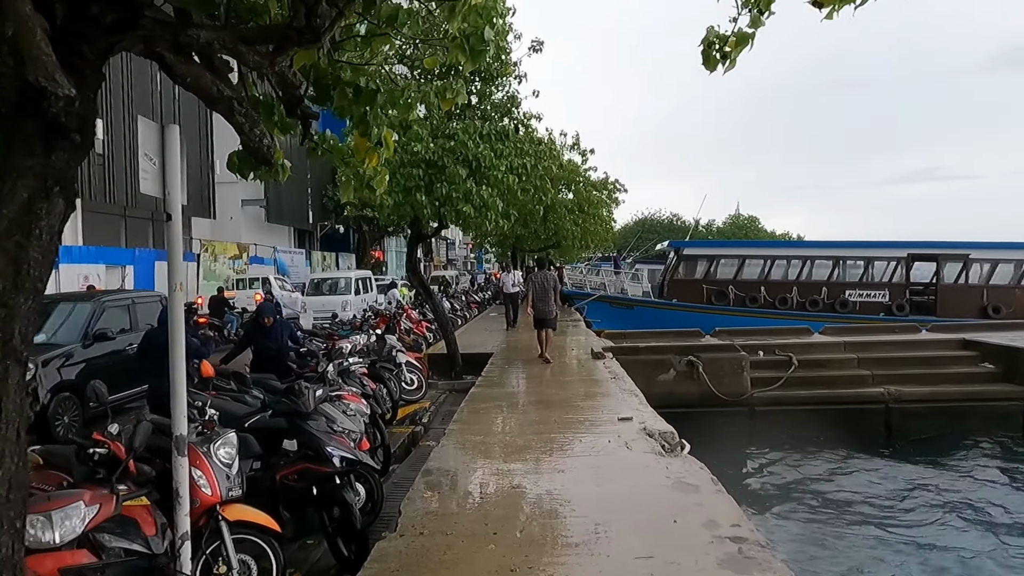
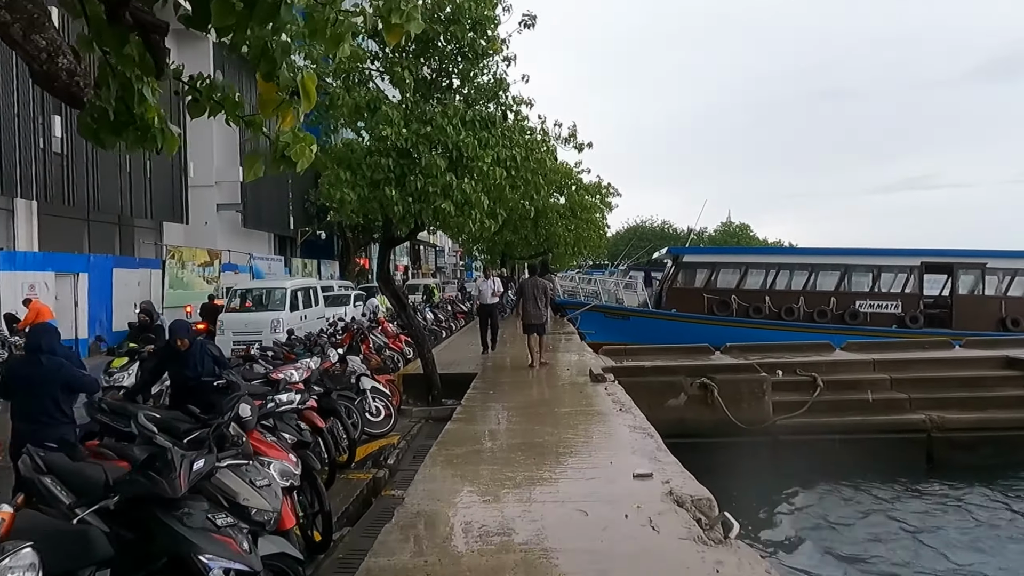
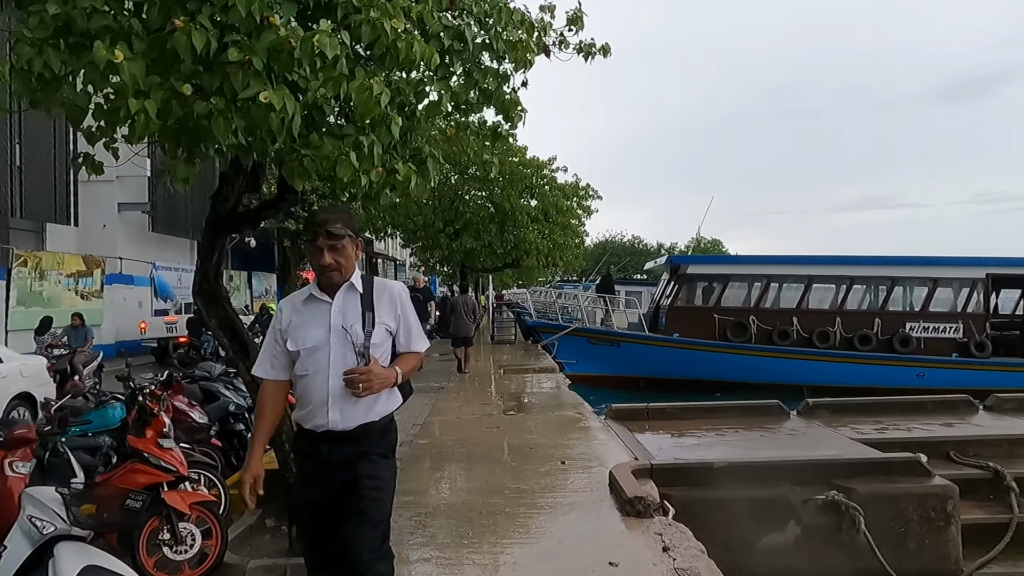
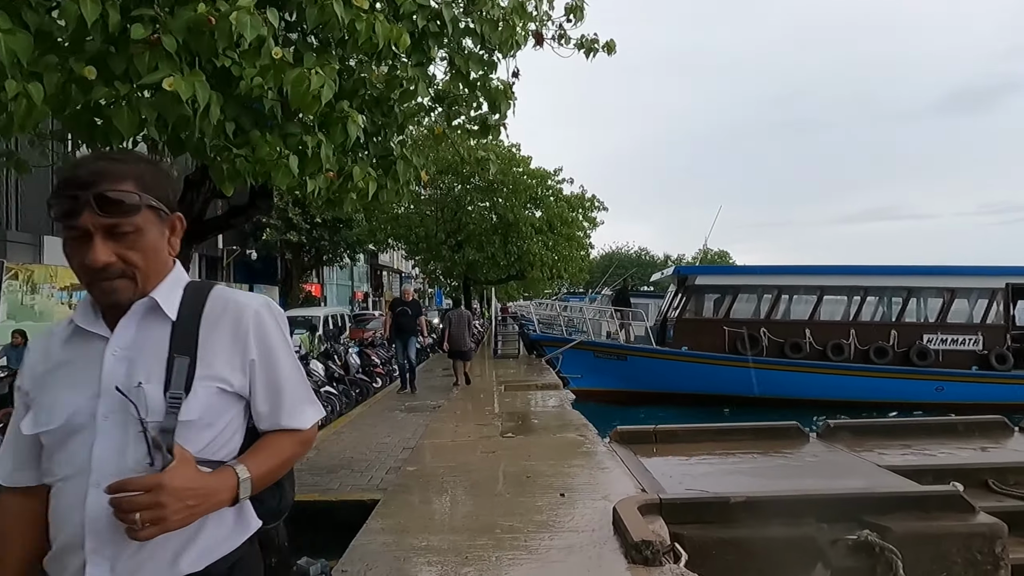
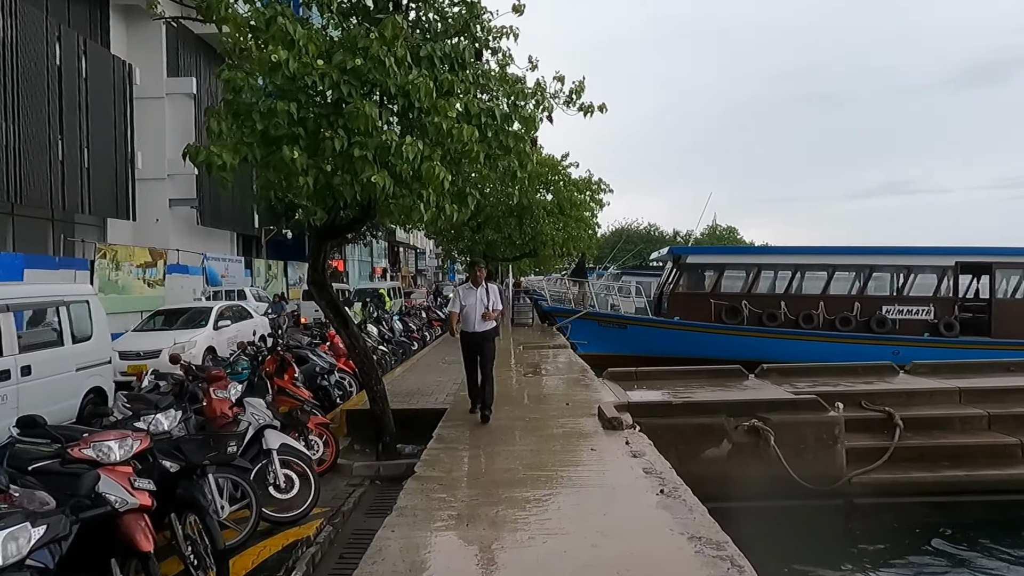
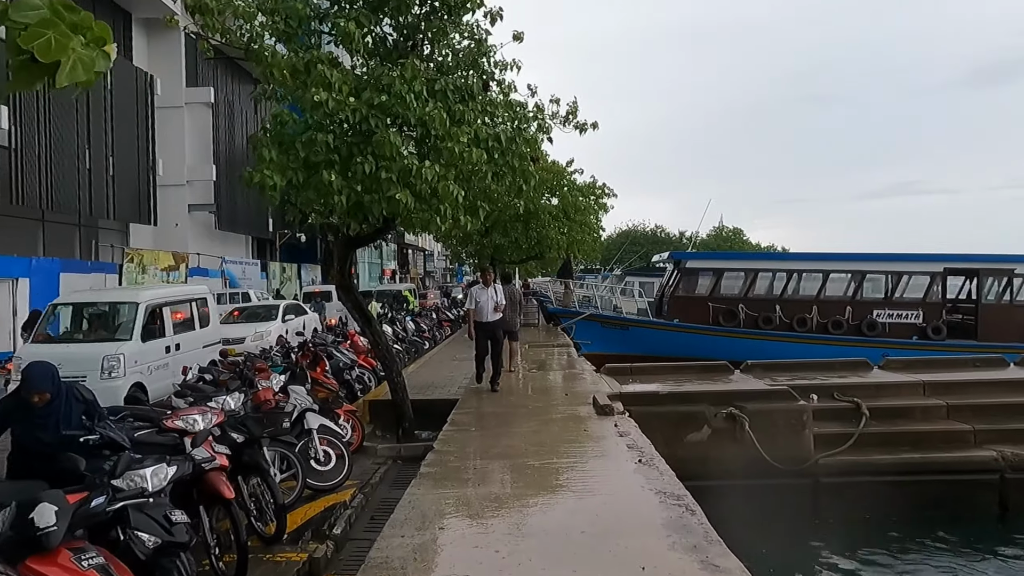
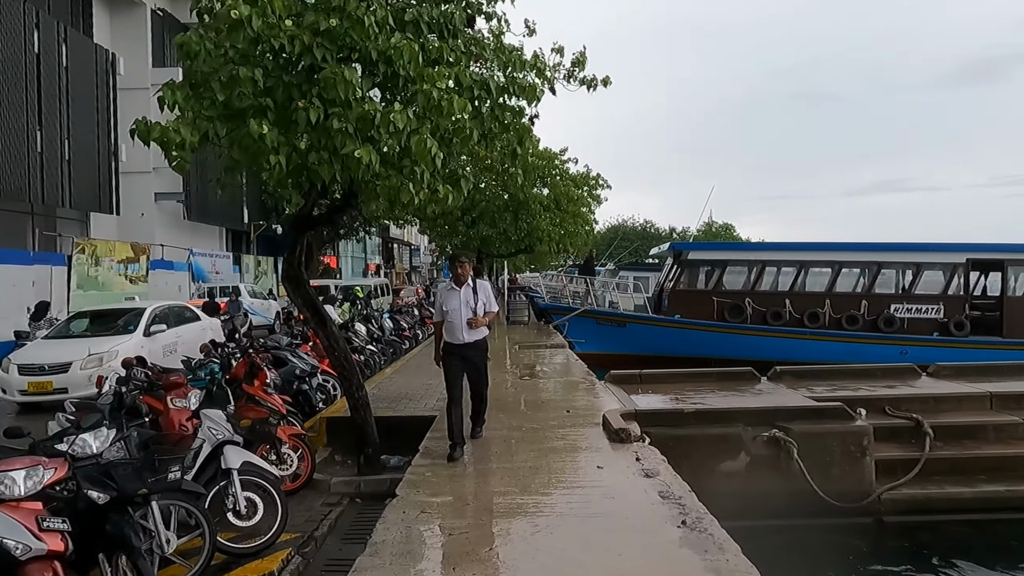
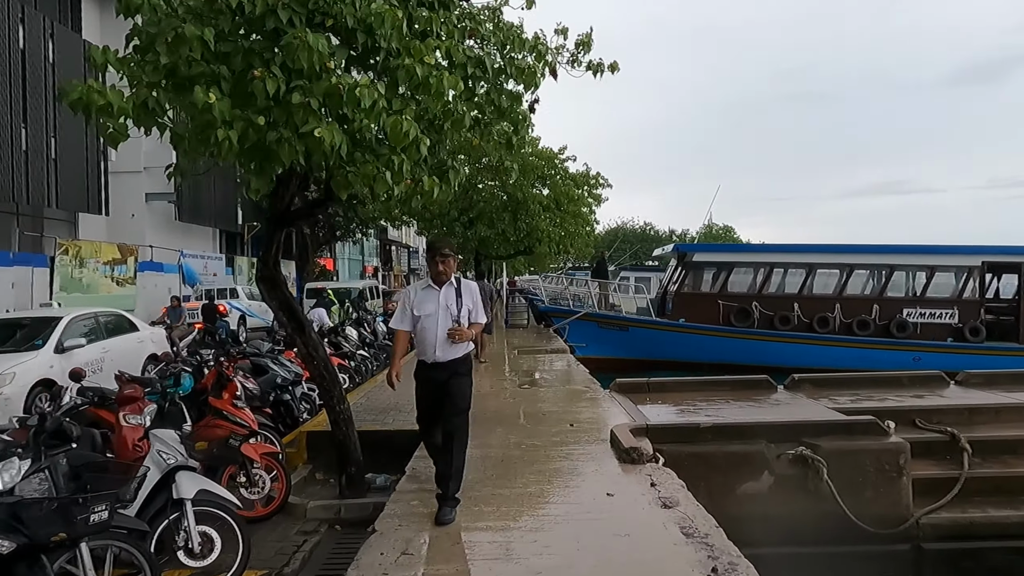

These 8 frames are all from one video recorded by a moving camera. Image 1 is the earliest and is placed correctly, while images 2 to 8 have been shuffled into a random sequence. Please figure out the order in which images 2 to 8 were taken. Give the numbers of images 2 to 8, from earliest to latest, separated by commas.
2, 6, 5, 7, 8, 3, 4
